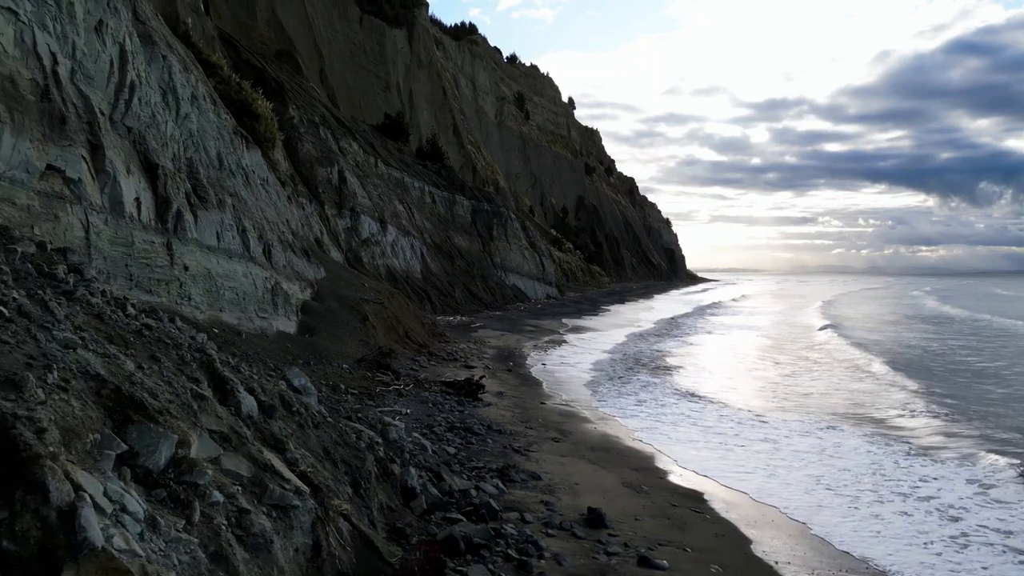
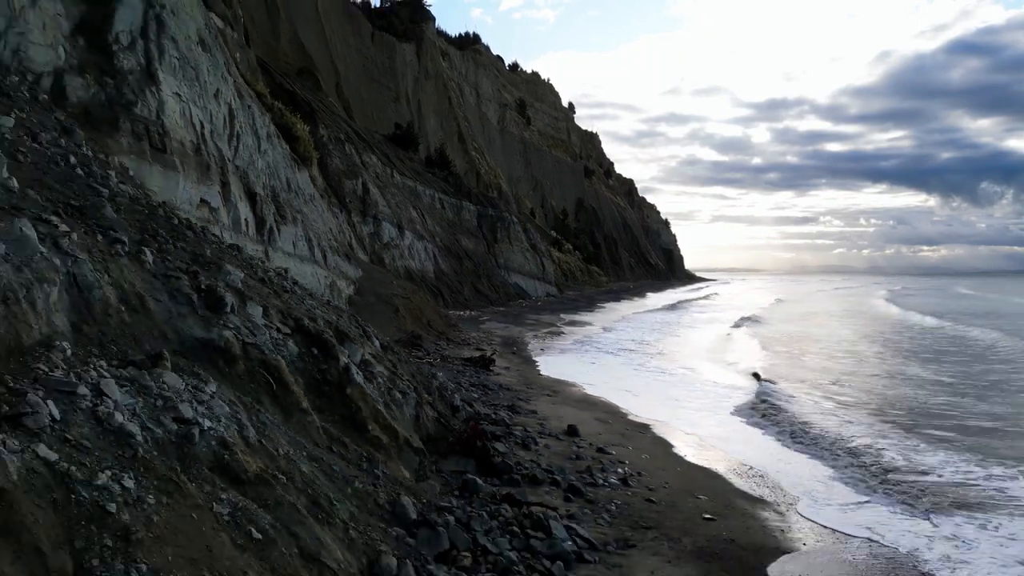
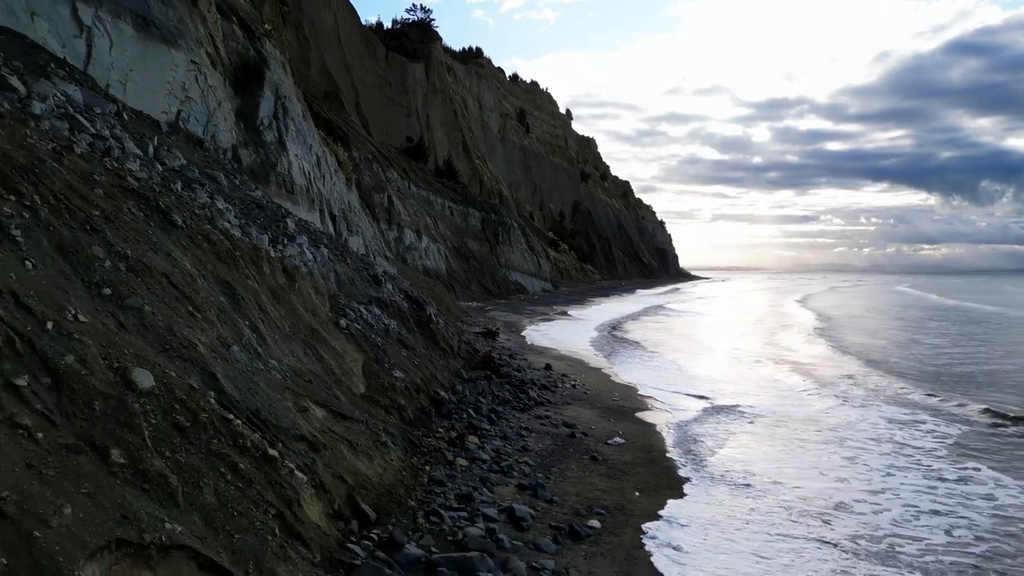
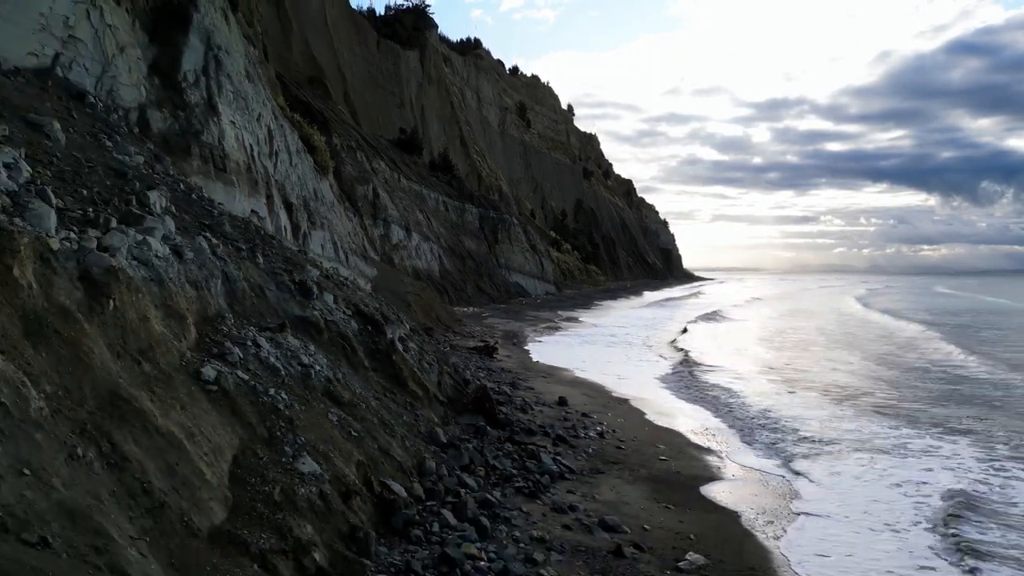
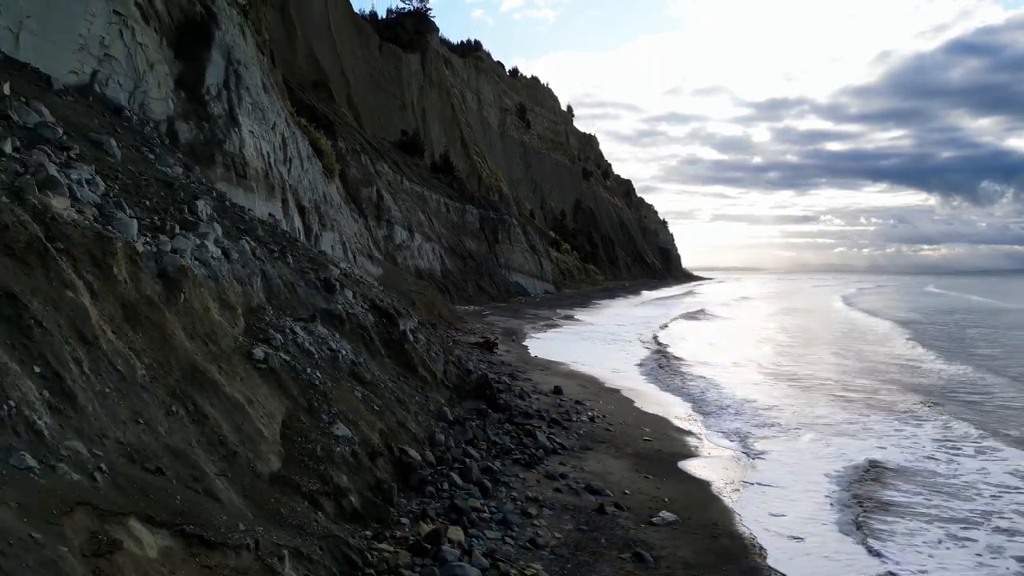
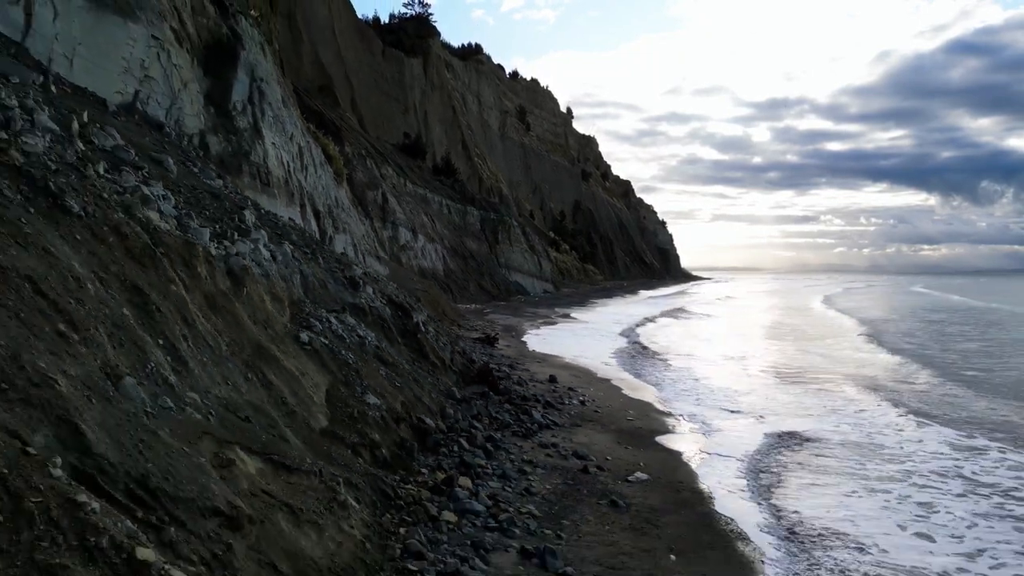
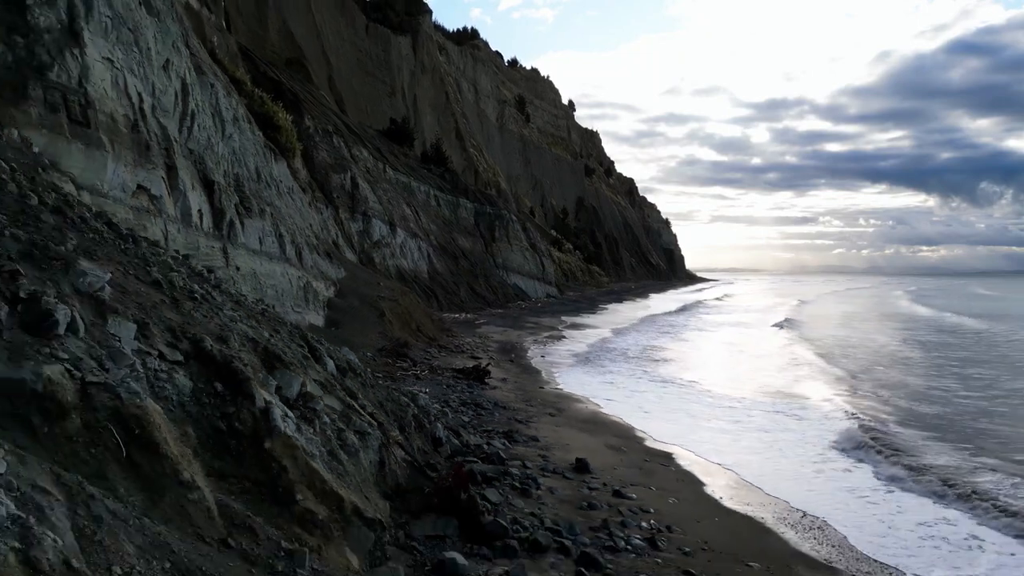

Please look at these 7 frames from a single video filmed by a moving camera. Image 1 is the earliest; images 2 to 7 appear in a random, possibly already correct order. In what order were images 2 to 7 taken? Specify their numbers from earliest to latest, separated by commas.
7, 2, 4, 5, 6, 3
